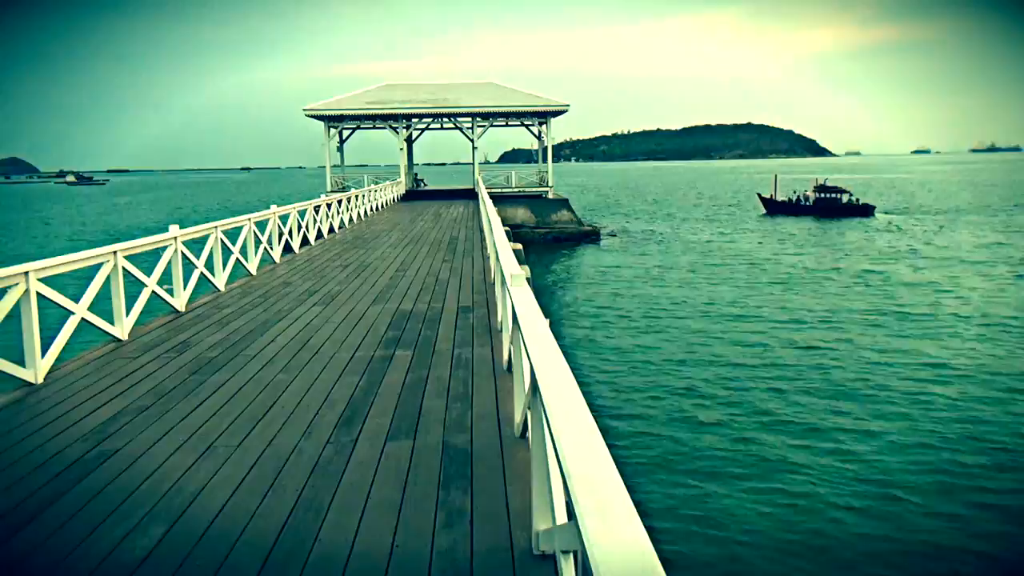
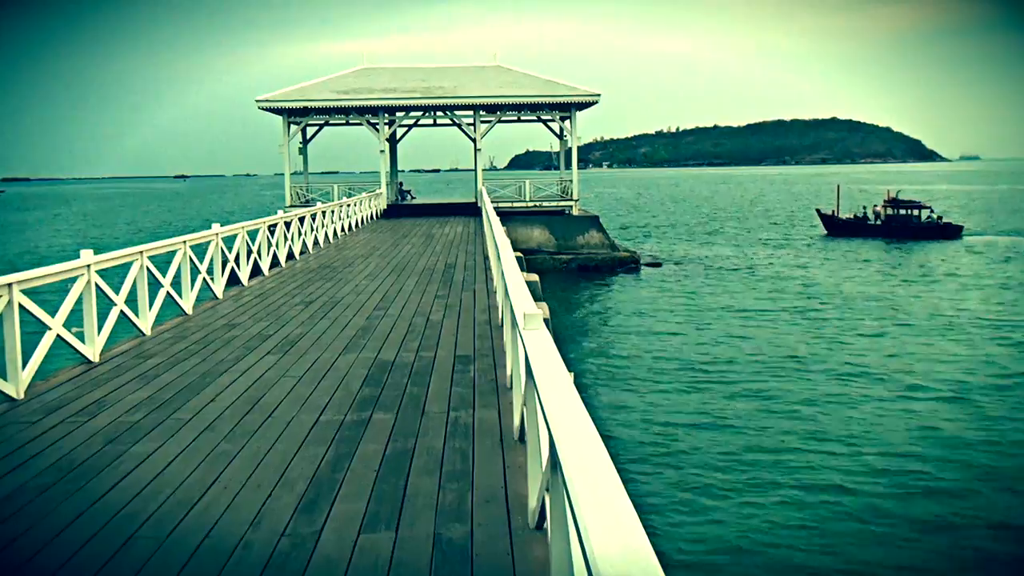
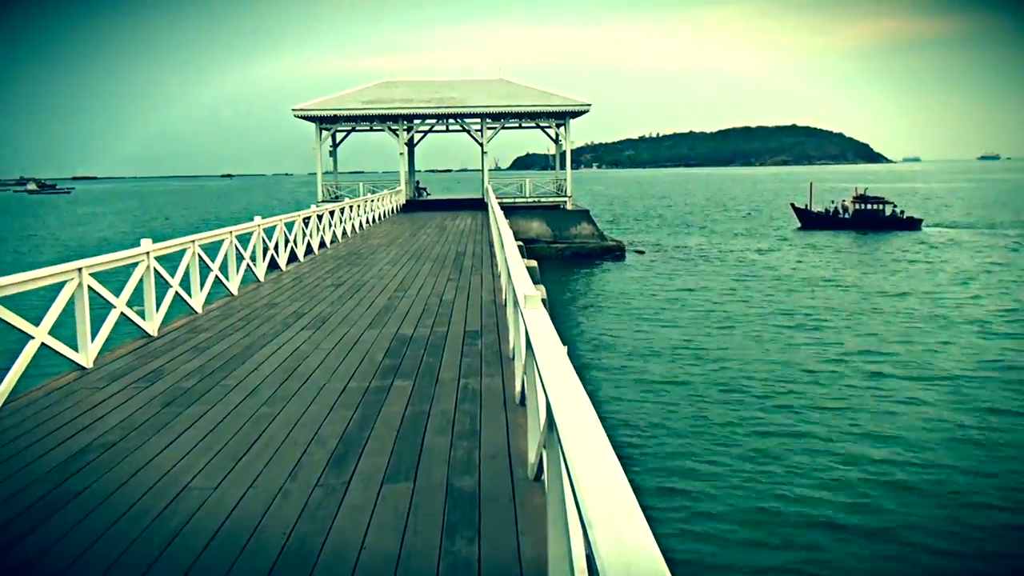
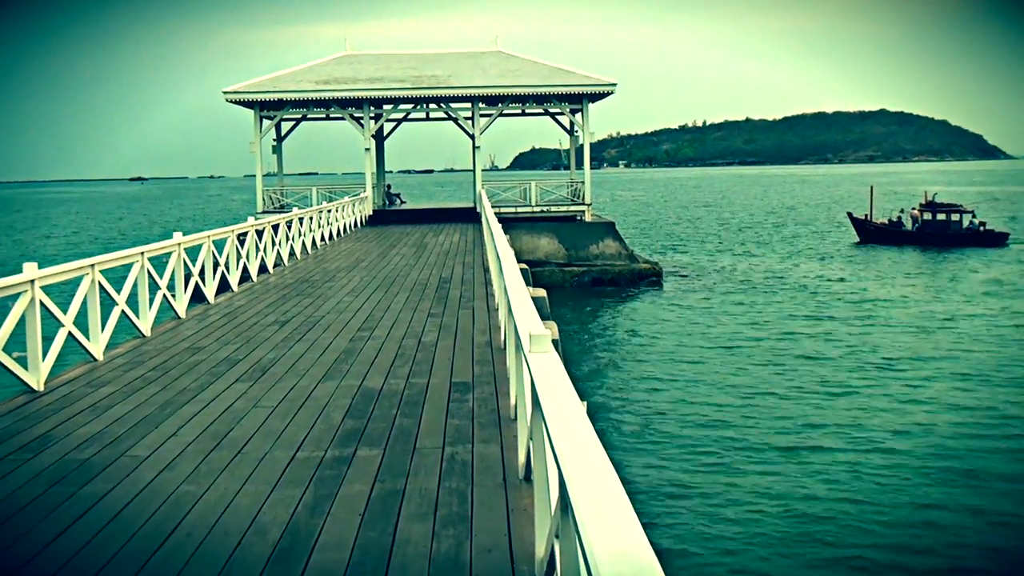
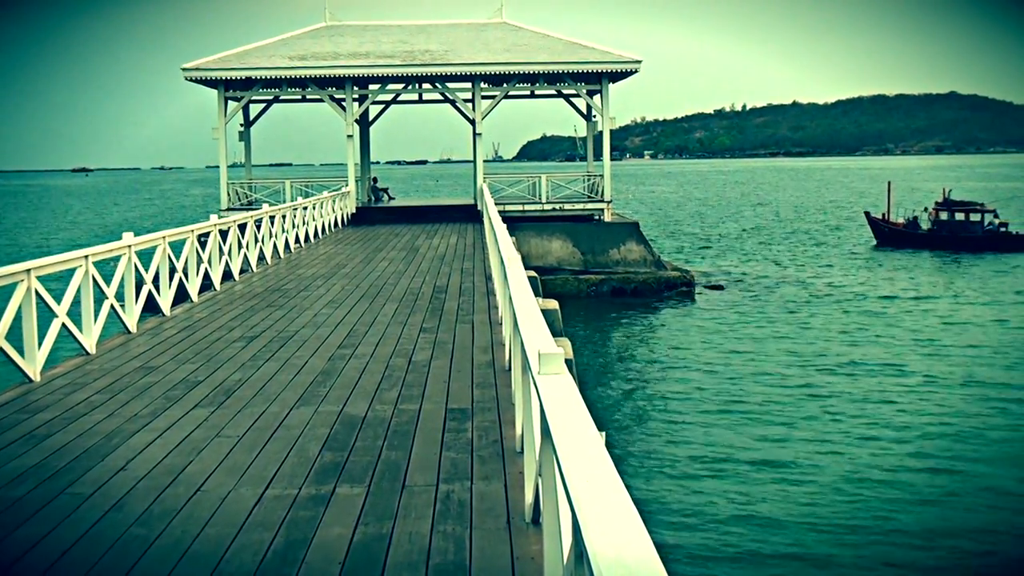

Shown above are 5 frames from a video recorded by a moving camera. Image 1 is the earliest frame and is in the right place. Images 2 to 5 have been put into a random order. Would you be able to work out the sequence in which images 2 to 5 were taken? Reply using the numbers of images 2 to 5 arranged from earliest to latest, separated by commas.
3, 2, 4, 5
